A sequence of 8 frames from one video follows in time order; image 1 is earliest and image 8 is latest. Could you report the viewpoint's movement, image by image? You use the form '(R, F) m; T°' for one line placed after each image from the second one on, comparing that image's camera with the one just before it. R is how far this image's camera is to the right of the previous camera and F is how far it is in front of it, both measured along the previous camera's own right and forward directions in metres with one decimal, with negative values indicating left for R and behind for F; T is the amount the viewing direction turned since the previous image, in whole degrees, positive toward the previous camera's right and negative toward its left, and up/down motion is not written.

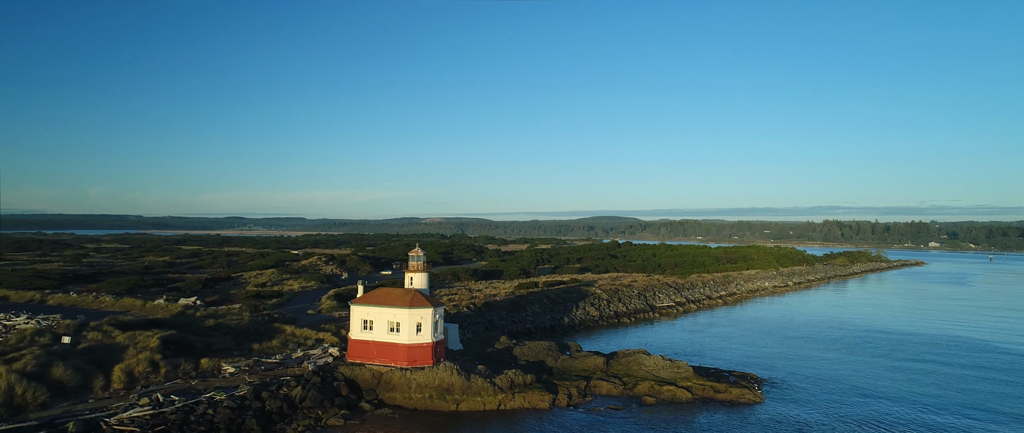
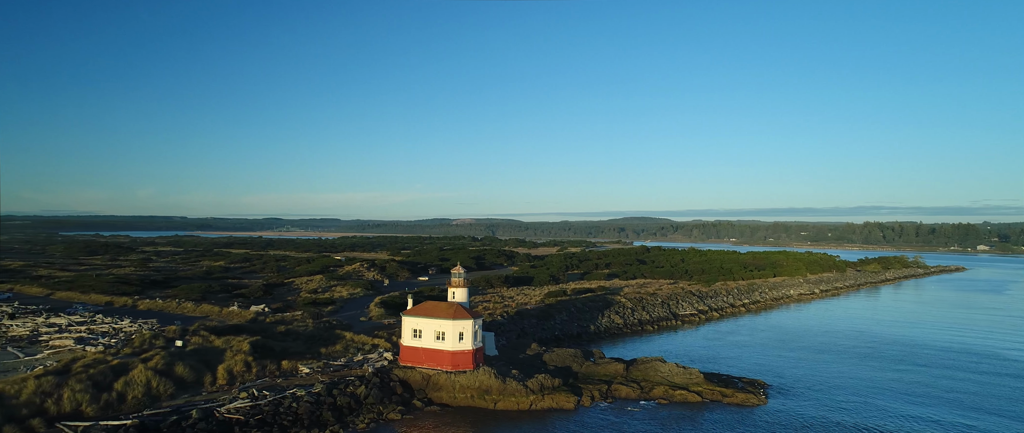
(-0.1, -2.8) m; -3°
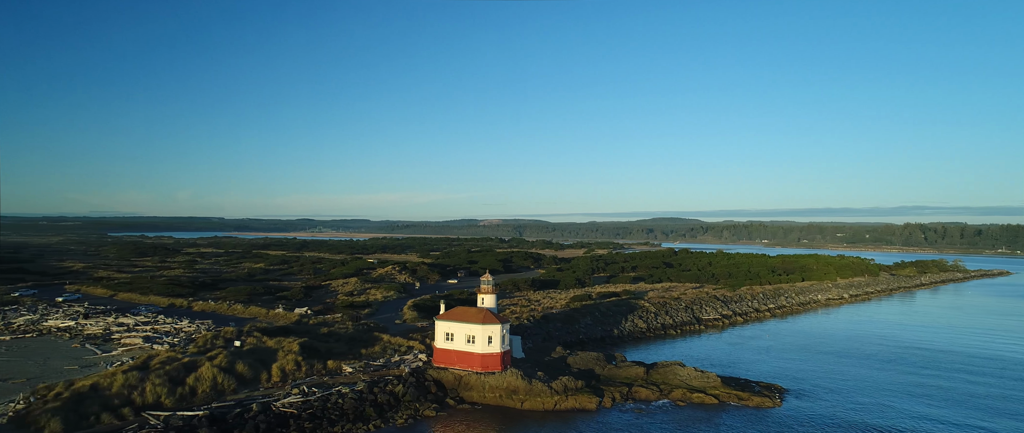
(0.0, -1.6) m; -3°
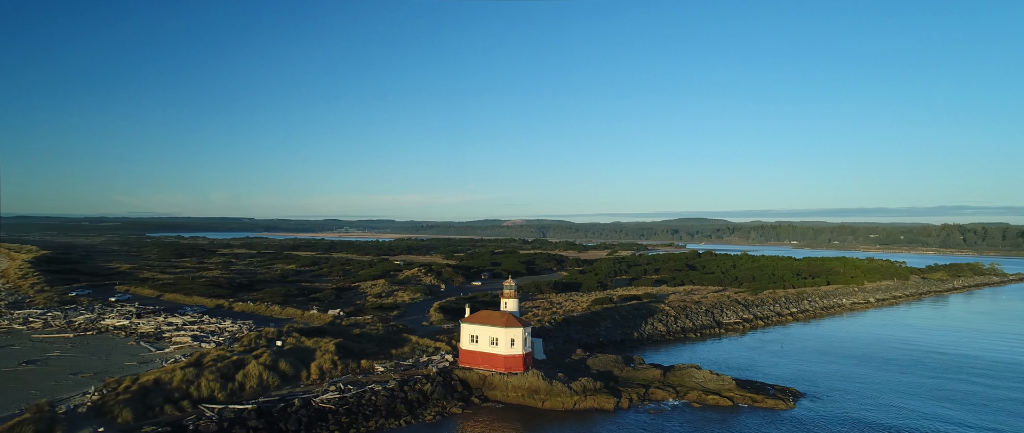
(+0.1, -1.3) m; -2°
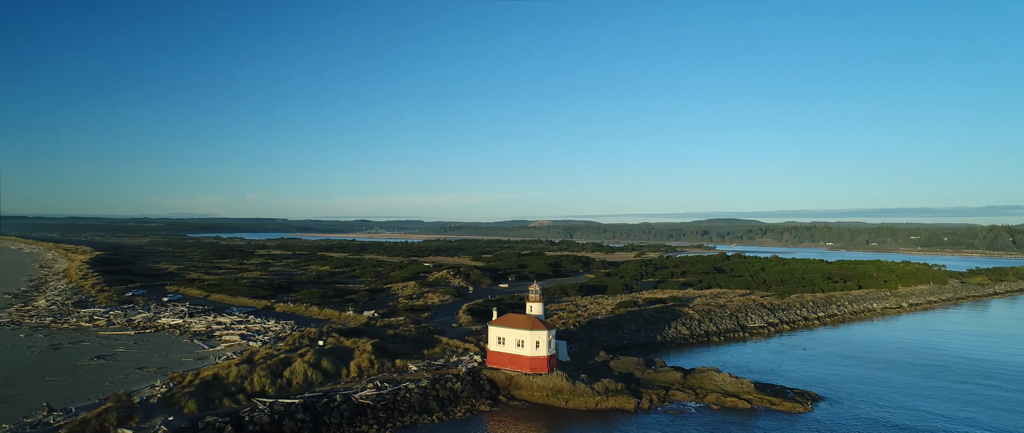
(+0.1, -1.3) m; -3°
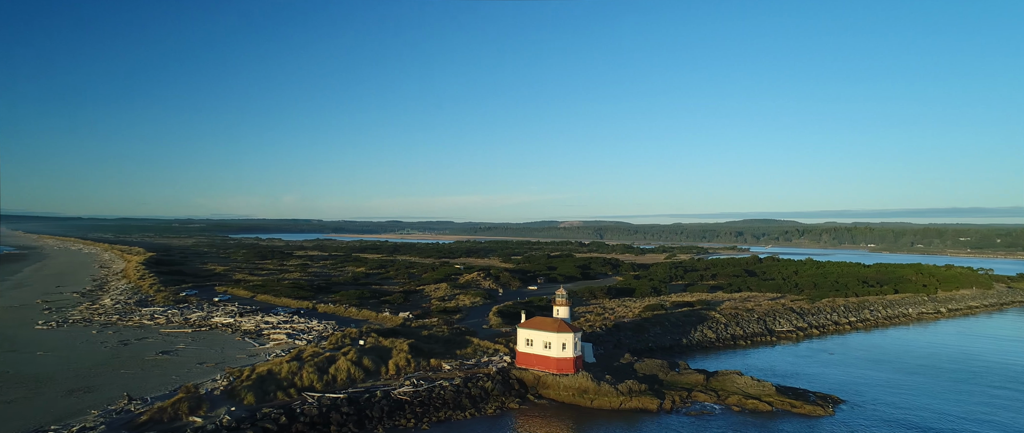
(+0.1, -1.4) m; -3°
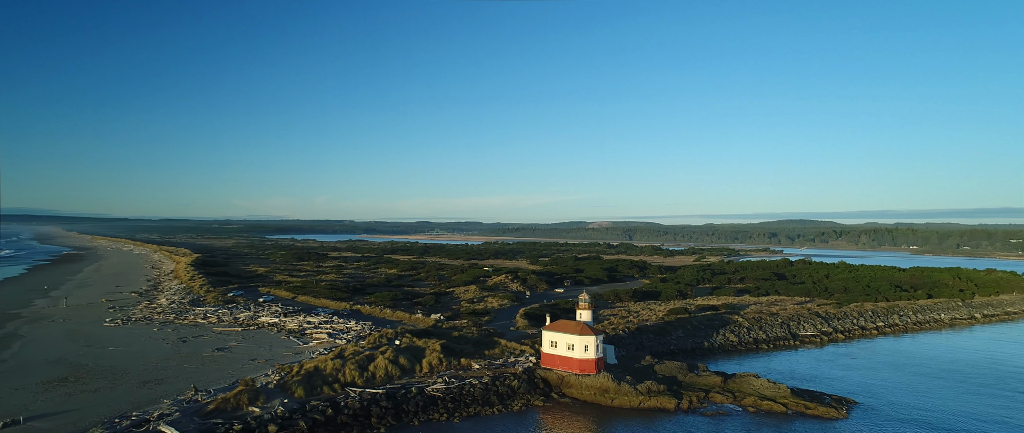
(+0.1, -1.7) m; -3°
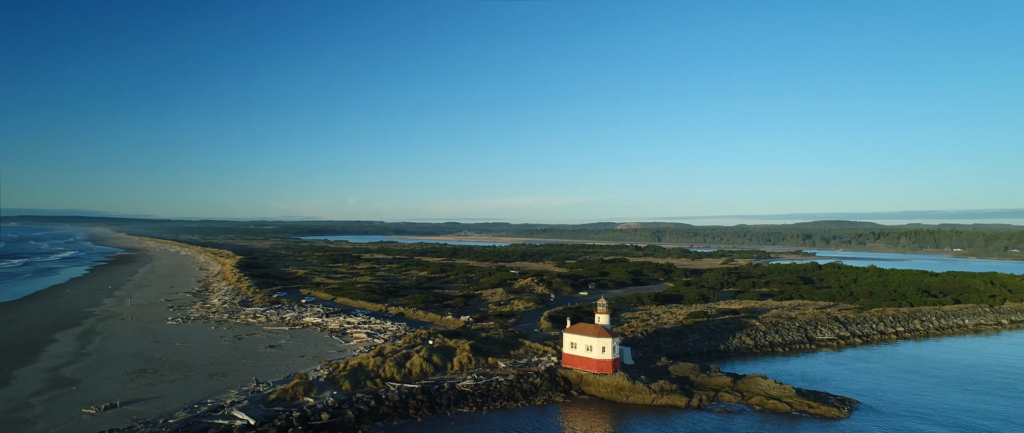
(+0.2, -2.4) m; -3°
